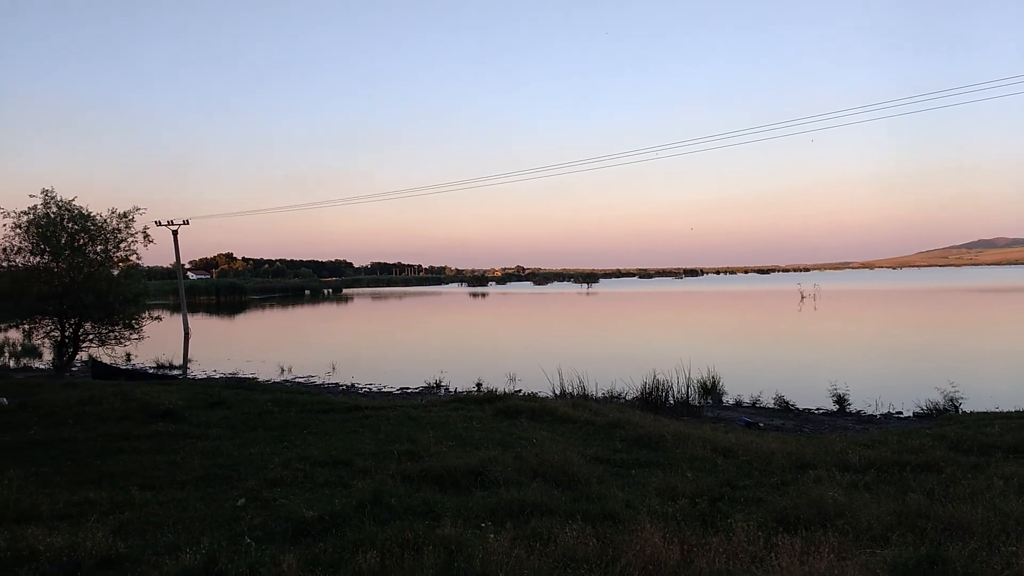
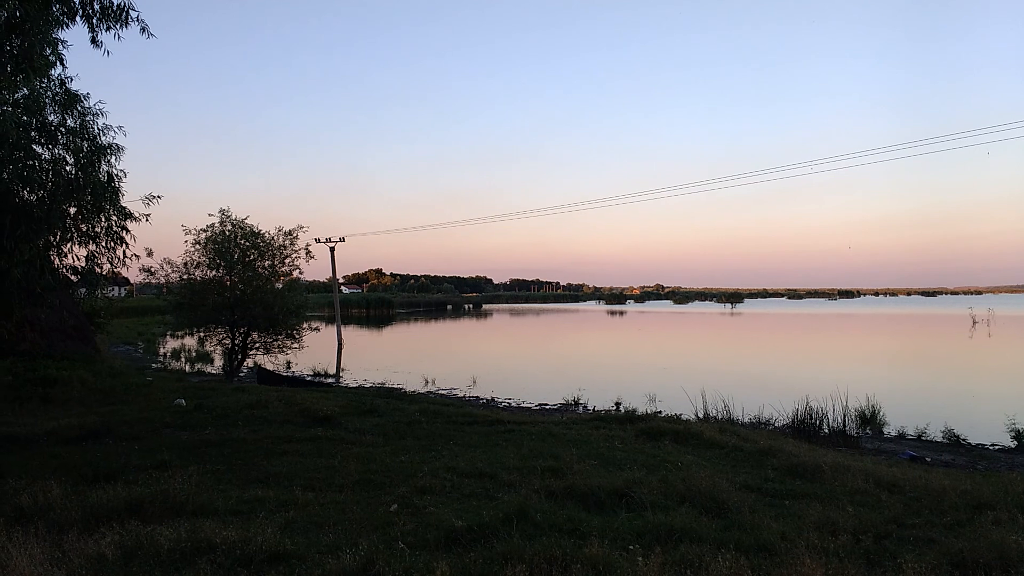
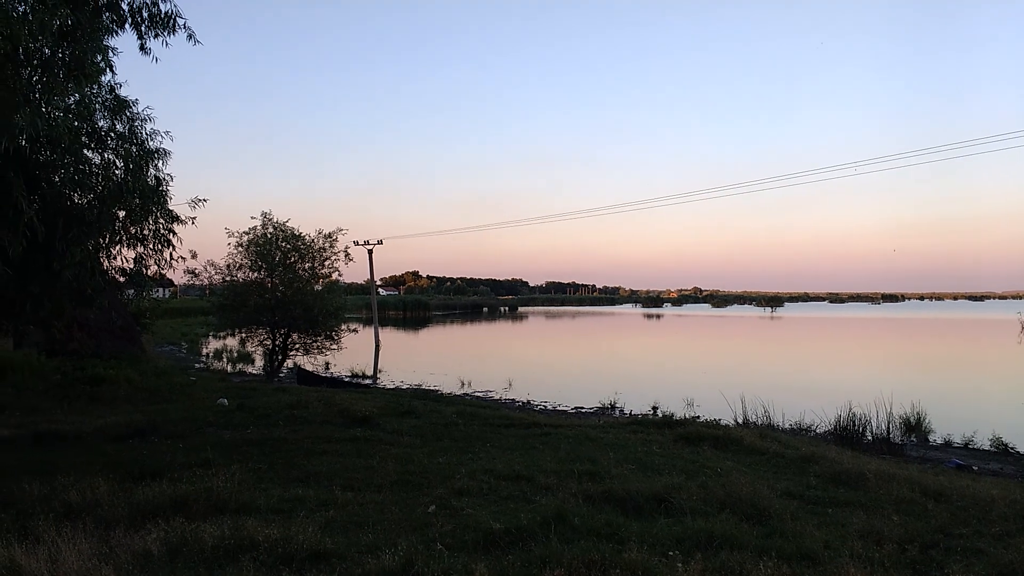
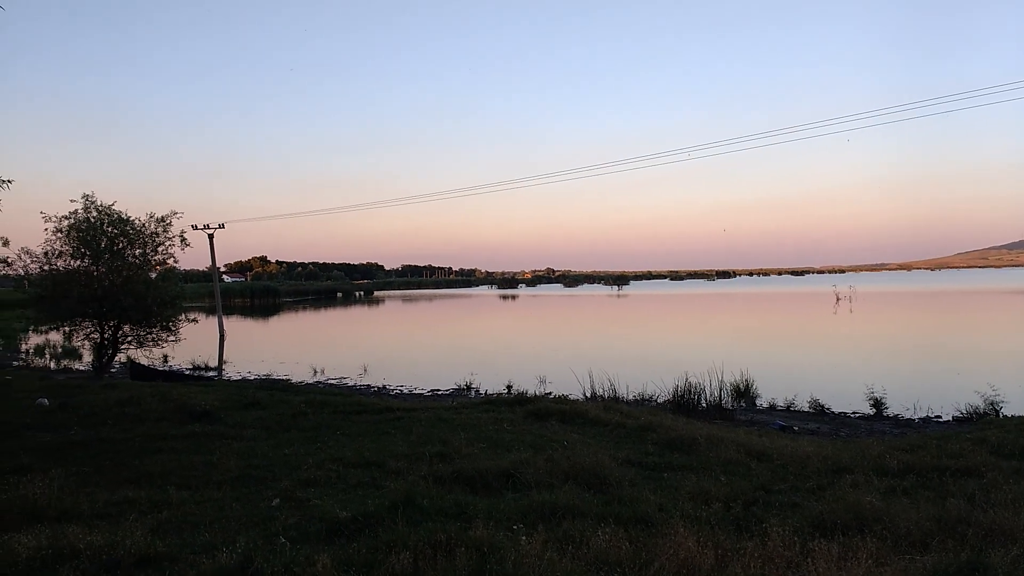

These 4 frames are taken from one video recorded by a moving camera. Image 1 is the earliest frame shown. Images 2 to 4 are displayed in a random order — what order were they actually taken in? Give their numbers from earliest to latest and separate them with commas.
4, 2, 3
